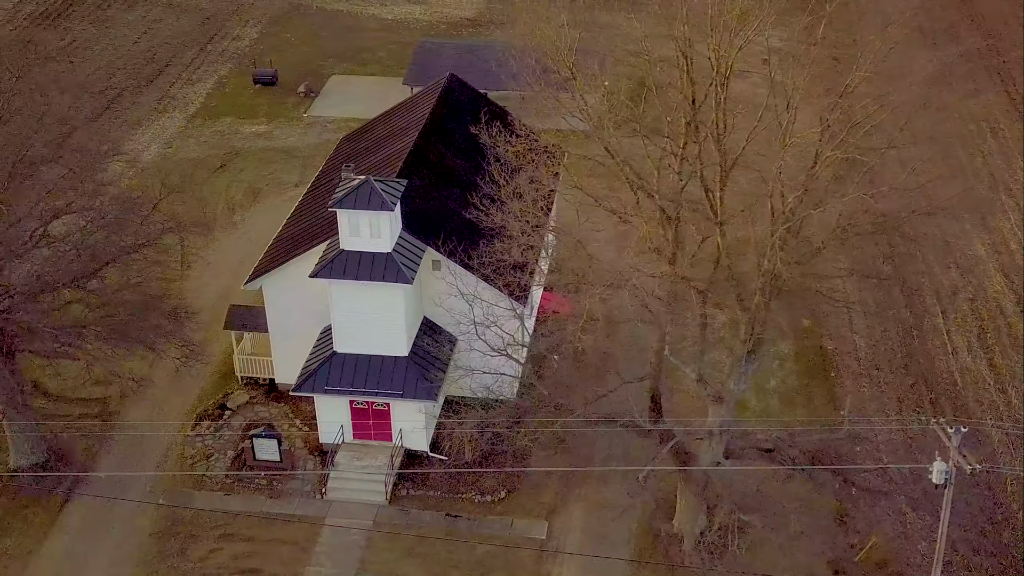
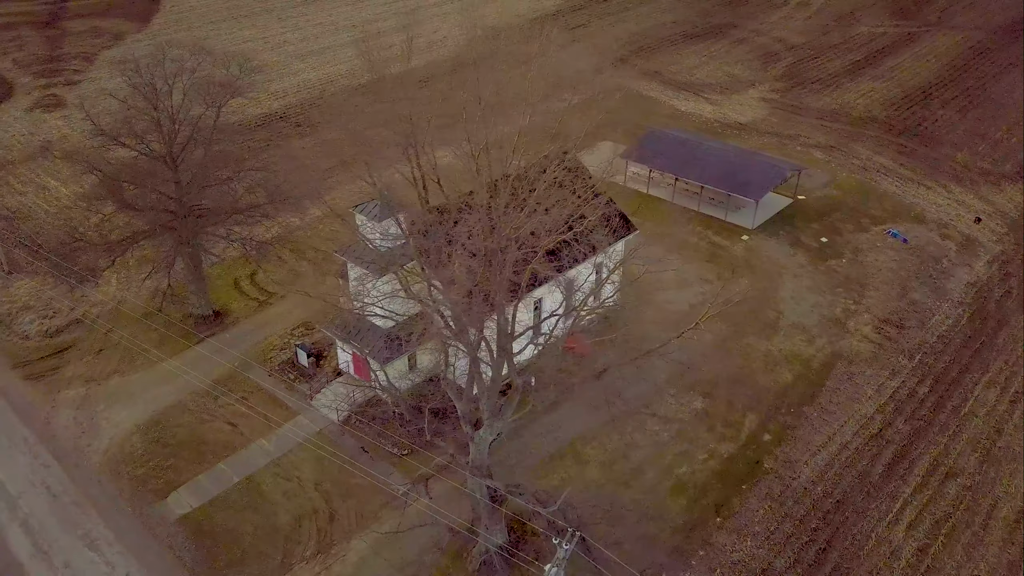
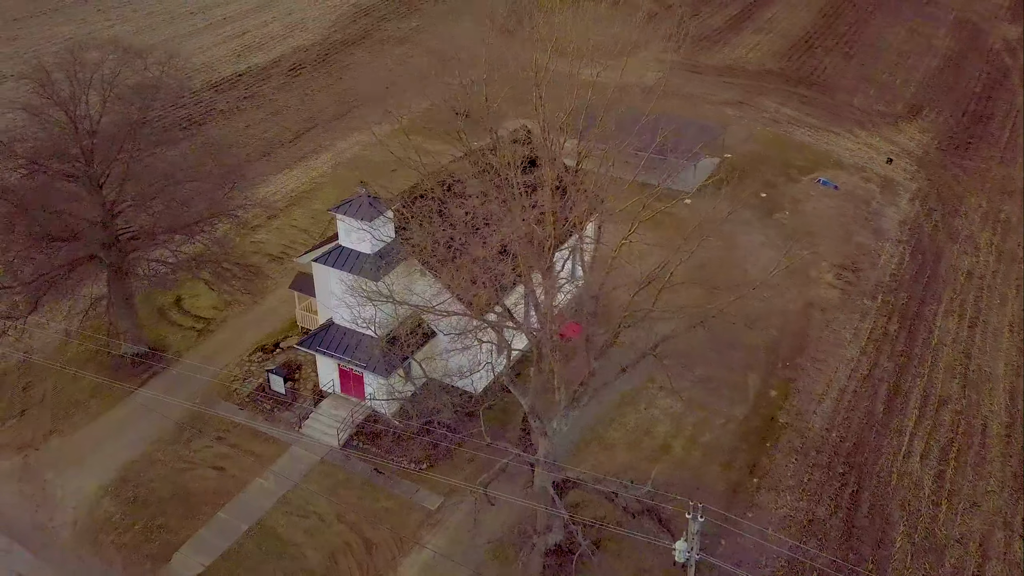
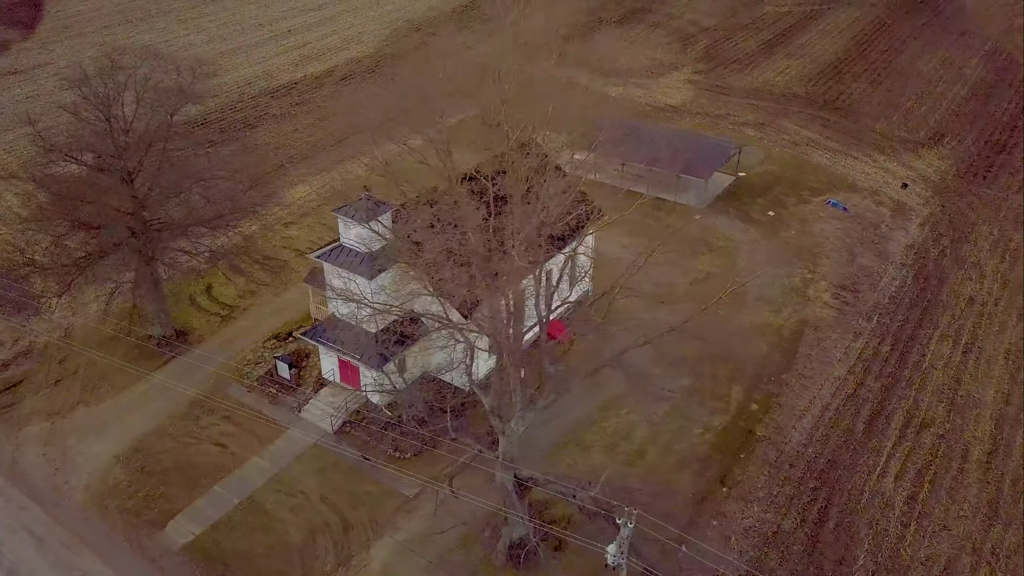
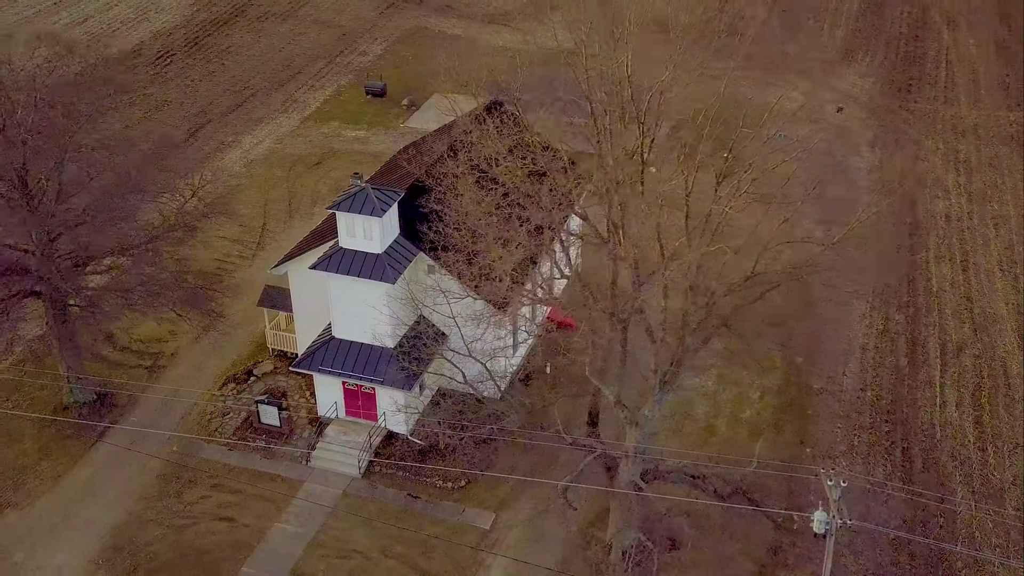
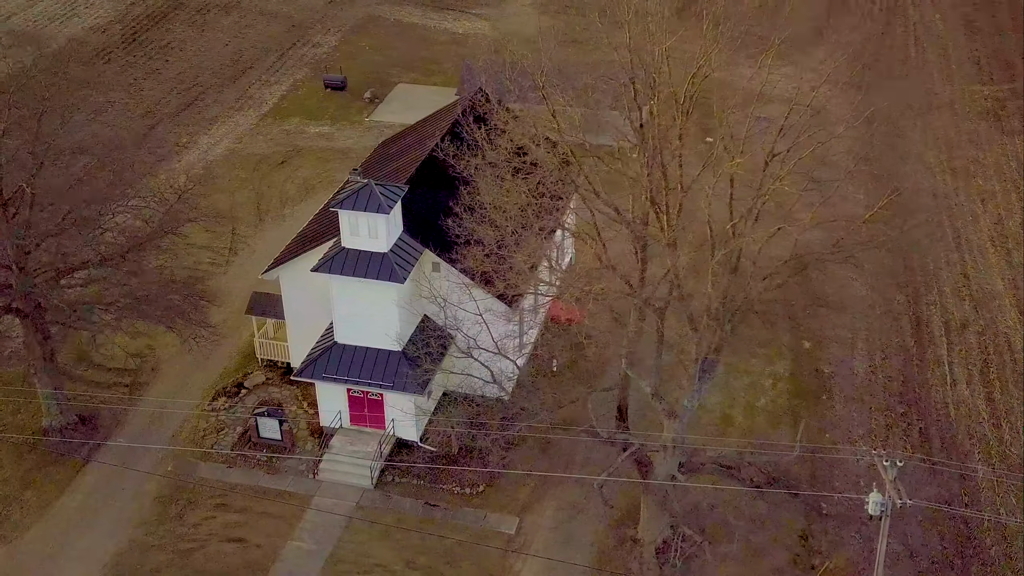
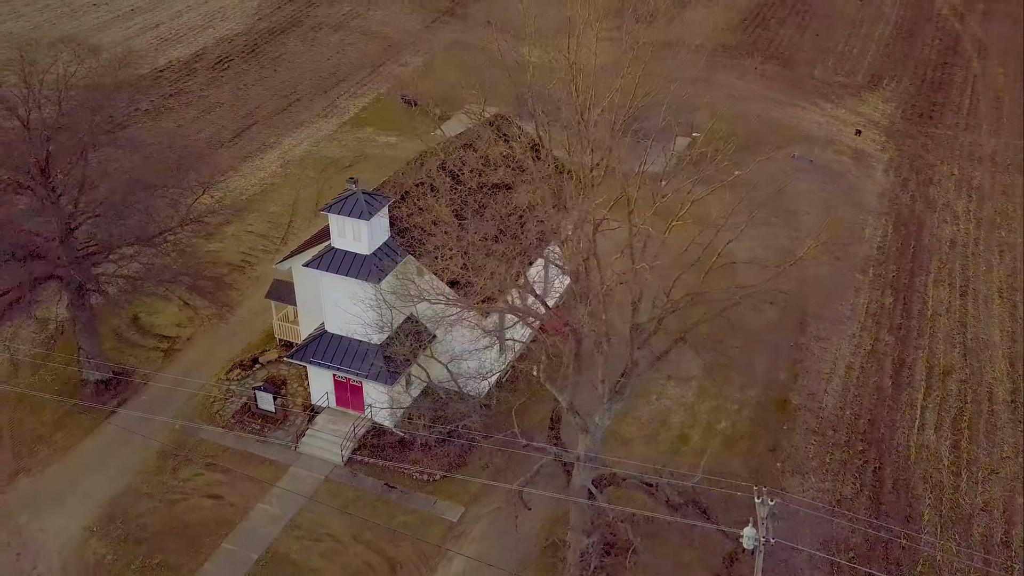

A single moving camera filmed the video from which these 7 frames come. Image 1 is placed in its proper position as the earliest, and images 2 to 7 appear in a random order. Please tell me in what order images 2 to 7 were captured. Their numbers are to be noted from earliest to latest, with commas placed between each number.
6, 5, 7, 3, 4, 2
